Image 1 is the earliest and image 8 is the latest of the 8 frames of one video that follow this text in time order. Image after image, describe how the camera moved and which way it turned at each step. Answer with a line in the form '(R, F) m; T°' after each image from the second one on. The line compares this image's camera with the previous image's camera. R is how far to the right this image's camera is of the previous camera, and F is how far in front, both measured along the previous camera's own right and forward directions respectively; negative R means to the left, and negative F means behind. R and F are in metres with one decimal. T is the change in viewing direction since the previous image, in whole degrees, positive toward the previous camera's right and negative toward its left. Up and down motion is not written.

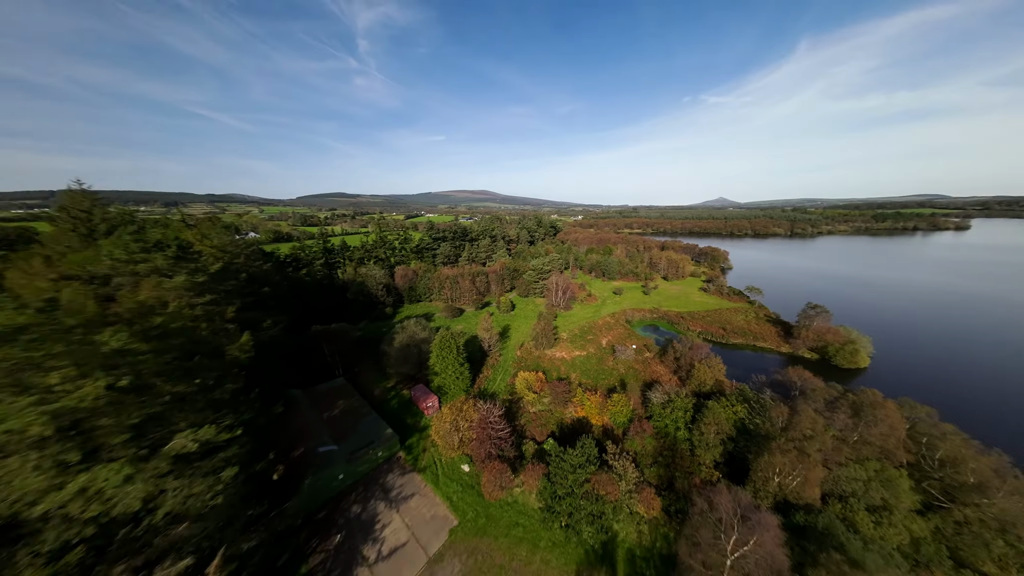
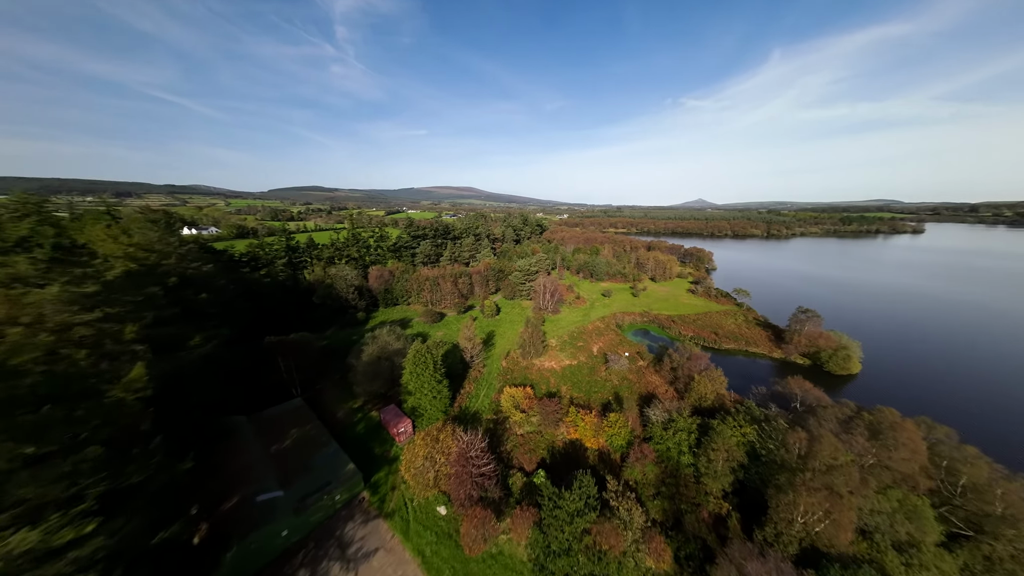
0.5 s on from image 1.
(0.0, +3.8) m; +3°
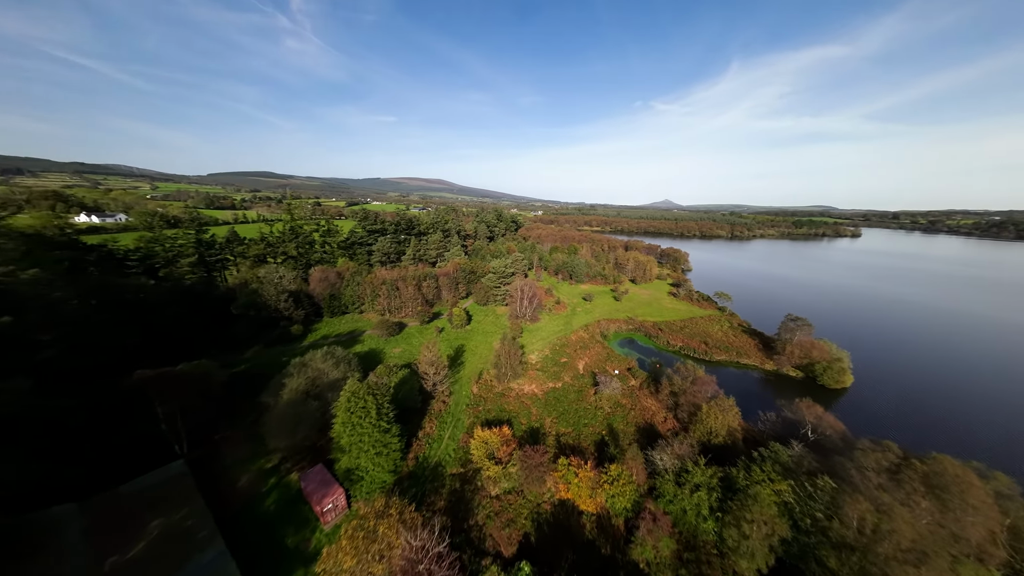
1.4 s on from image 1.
(+0.1, +7.0) m; +5°
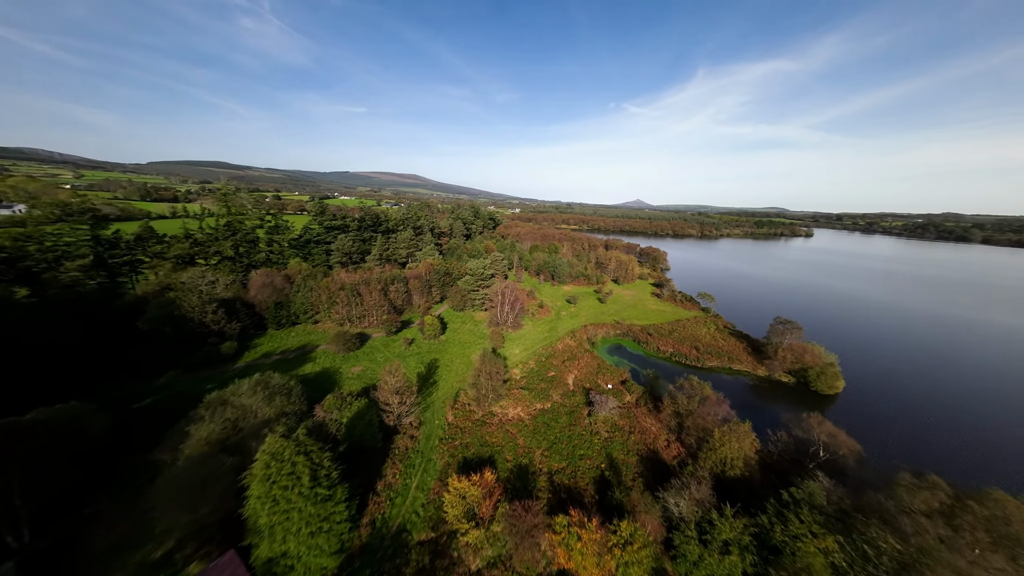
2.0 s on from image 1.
(-0.3, +5.0) m; +5°
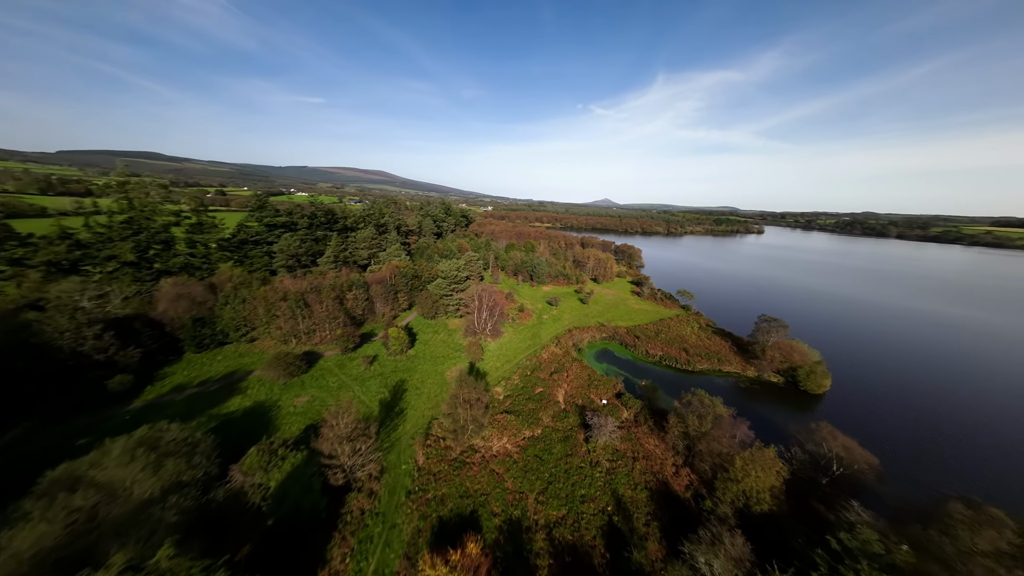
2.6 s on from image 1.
(-0.6, +4.9) m; +5°
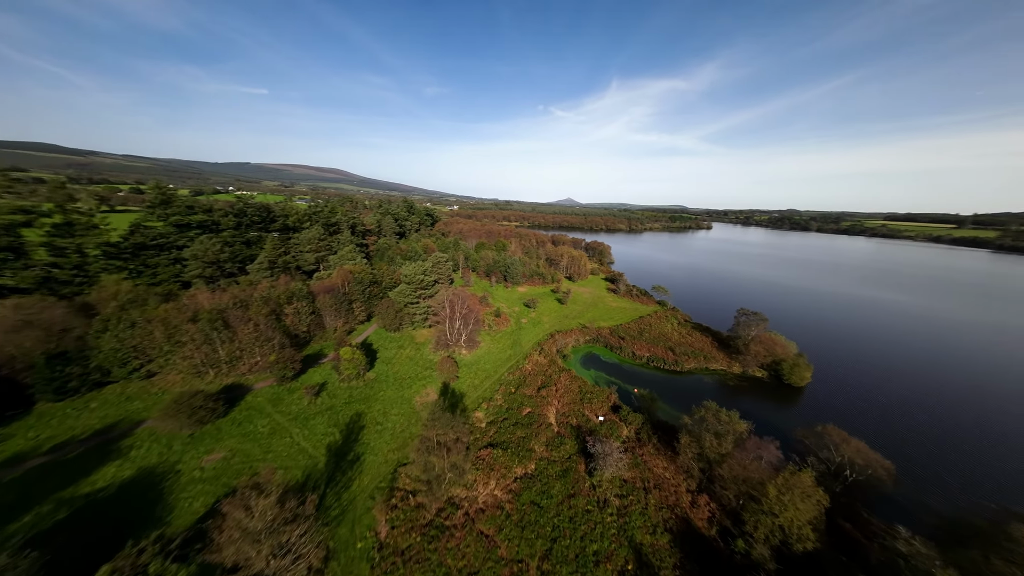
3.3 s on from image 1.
(-0.9, +4.8) m; +6°
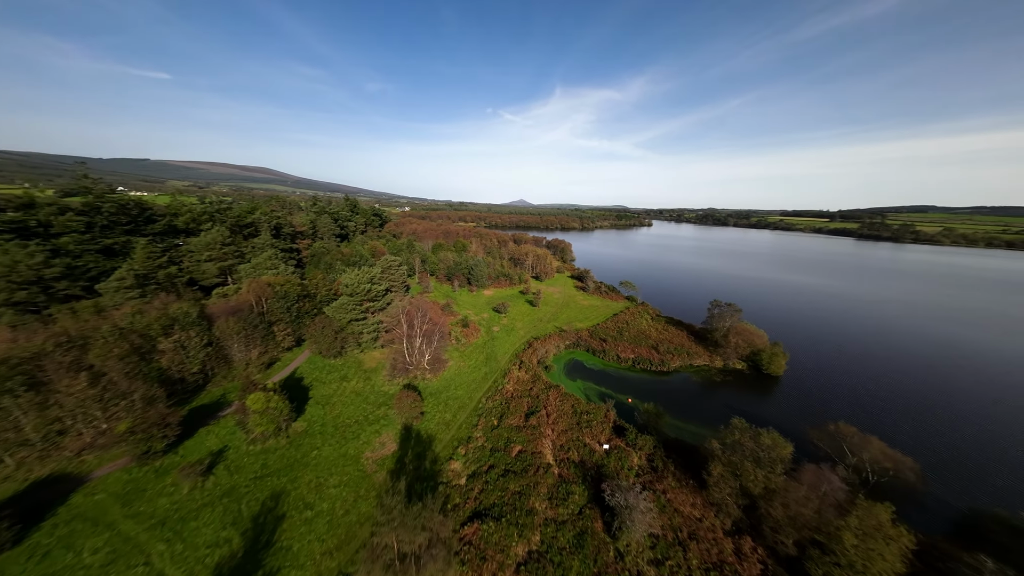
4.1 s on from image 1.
(-1.4, +6.0) m; +9°
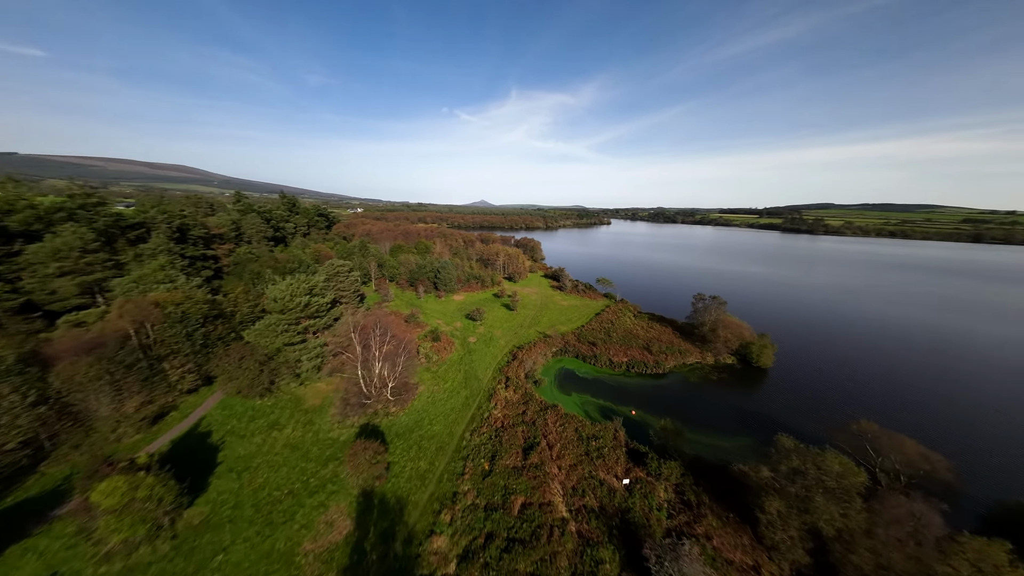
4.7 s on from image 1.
(-1.5, +5.2) m; +7°
